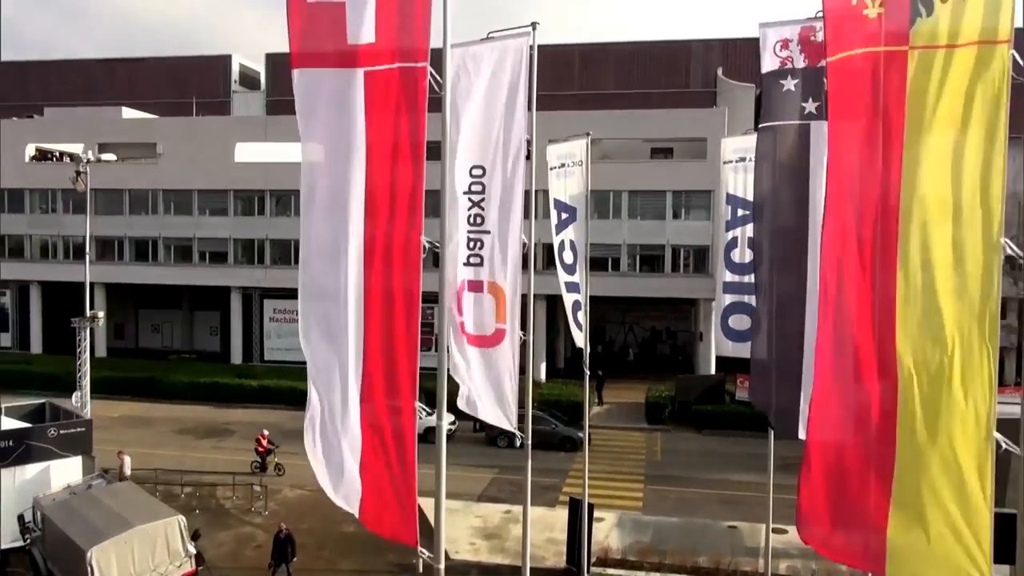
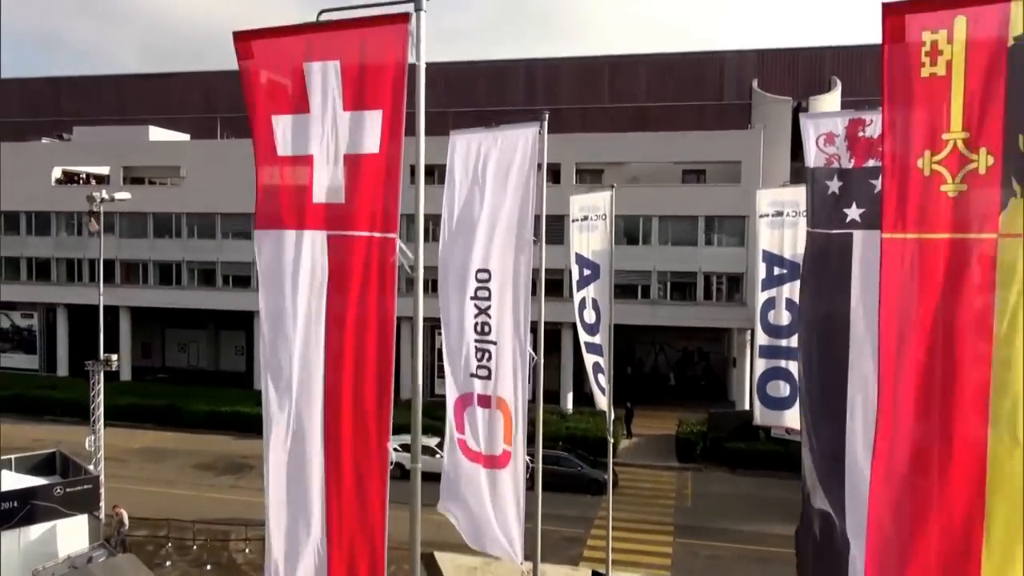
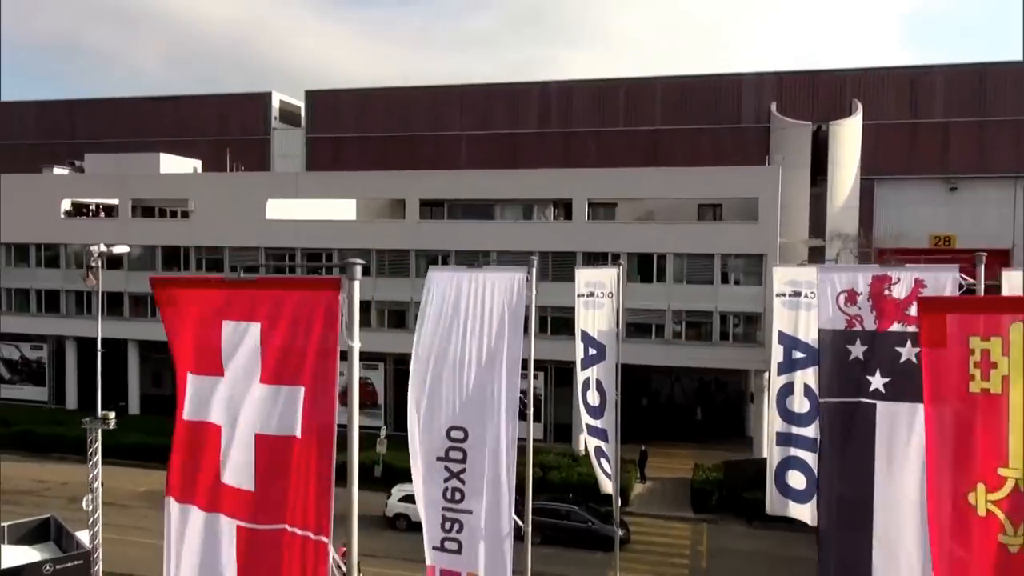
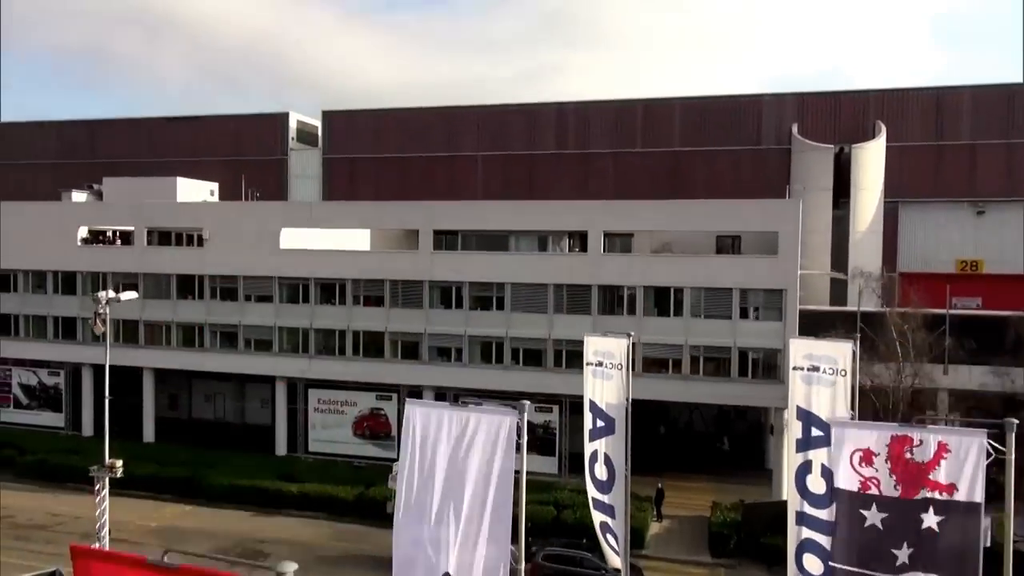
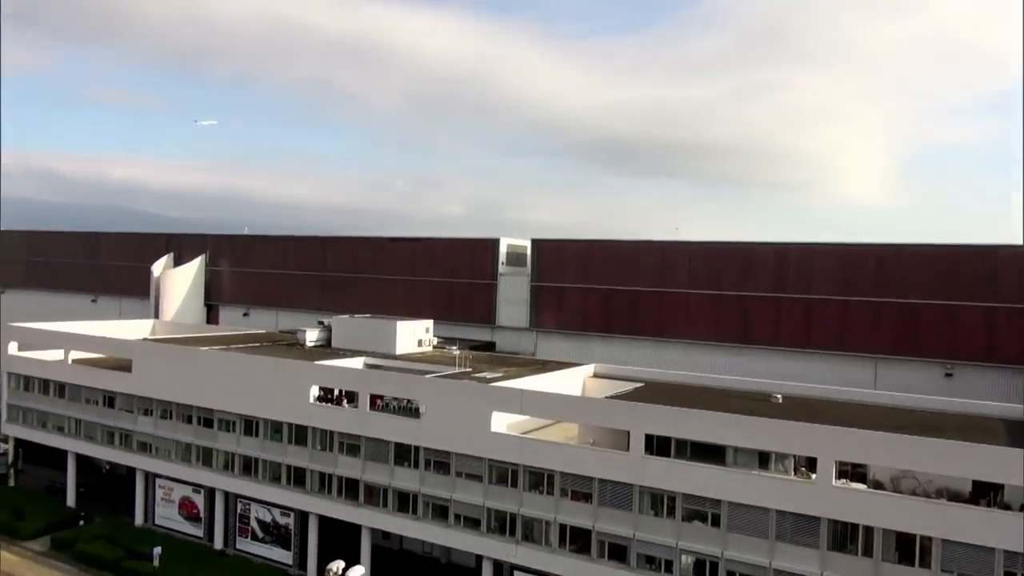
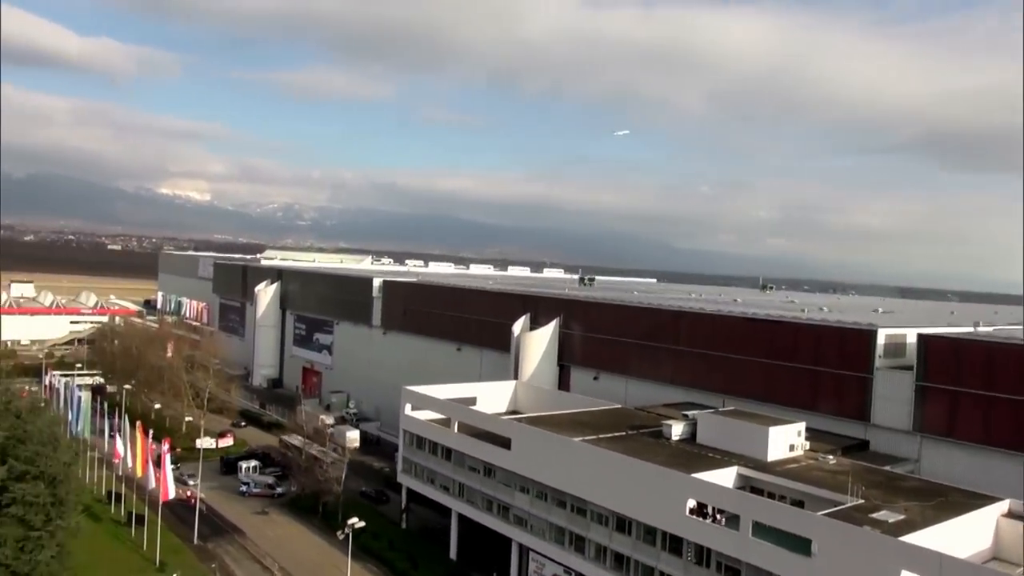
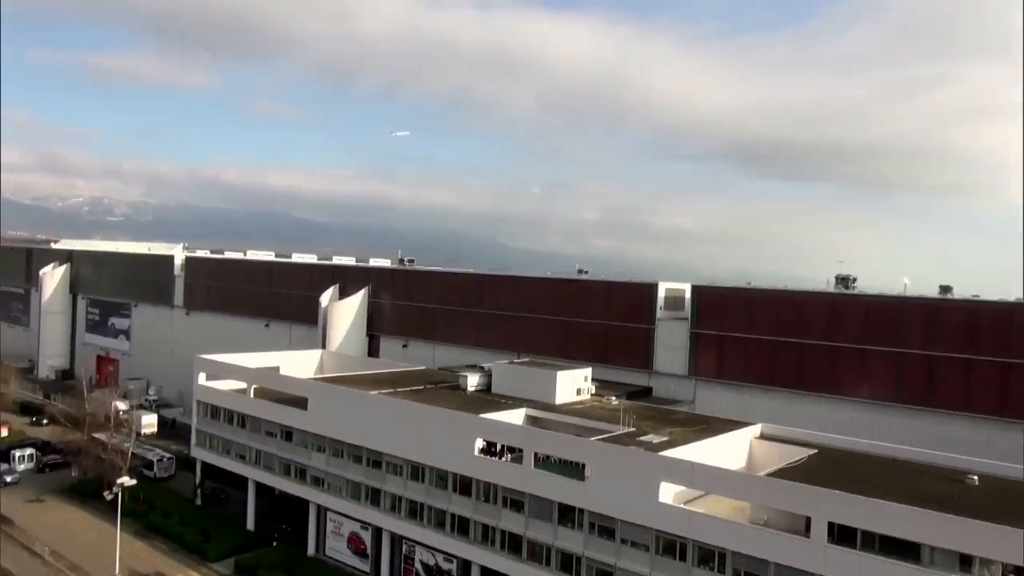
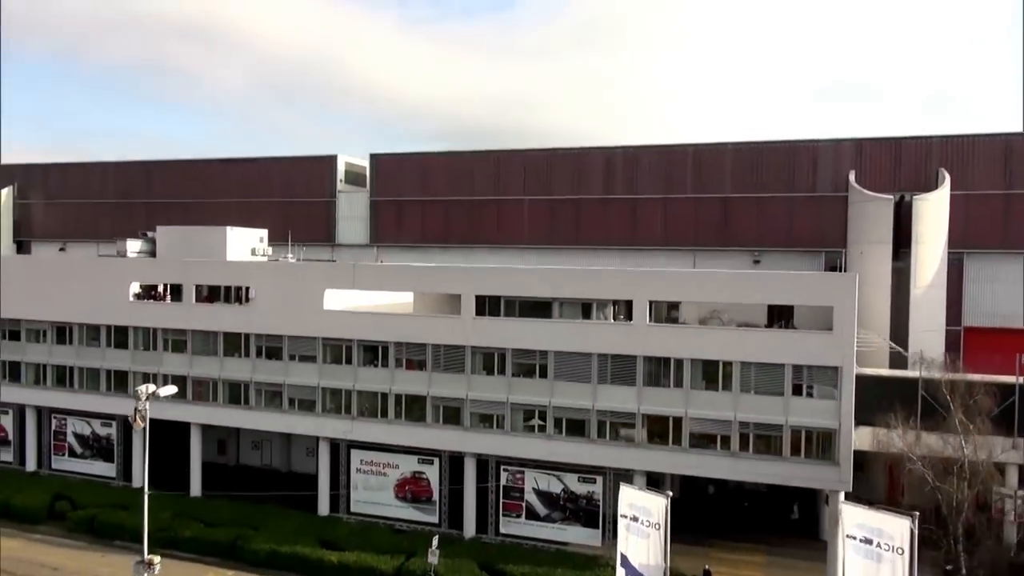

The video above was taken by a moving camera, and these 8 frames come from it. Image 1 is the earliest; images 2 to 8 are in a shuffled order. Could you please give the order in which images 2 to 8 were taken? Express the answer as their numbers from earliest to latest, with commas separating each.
2, 3, 4, 8, 5, 7, 6
